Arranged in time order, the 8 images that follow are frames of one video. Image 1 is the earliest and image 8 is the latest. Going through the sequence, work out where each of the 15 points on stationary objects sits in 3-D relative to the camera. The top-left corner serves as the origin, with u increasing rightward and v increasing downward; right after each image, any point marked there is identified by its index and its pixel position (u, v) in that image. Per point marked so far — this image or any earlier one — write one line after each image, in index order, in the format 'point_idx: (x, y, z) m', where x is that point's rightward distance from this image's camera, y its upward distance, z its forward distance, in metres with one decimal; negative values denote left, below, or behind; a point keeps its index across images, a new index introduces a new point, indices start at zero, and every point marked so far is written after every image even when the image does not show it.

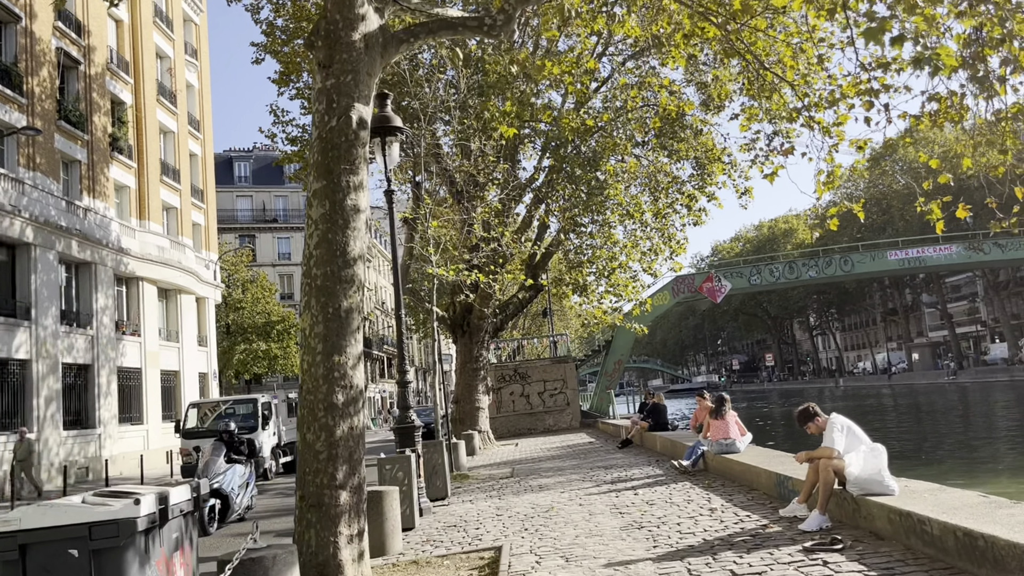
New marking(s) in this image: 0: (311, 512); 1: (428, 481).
0: (-1.4, -1.6, +6.0) m
1: (-1.2, -2.8, +12.1) m
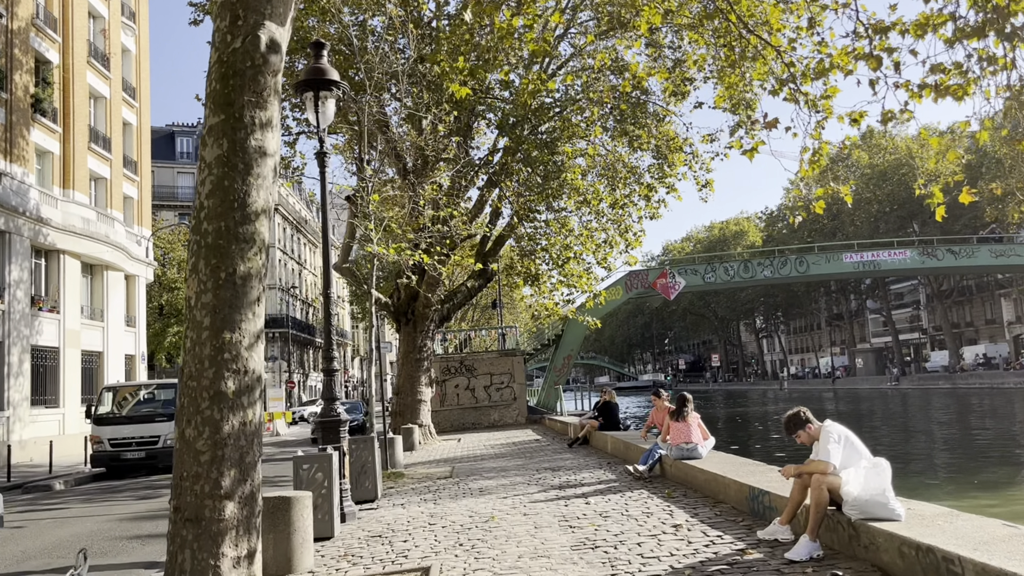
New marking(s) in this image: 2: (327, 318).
0: (-1.8, -1.3, +4.8) m
1: (-2.0, -2.5, +10.9) m
2: (-2.3, -0.3, +10.0) m
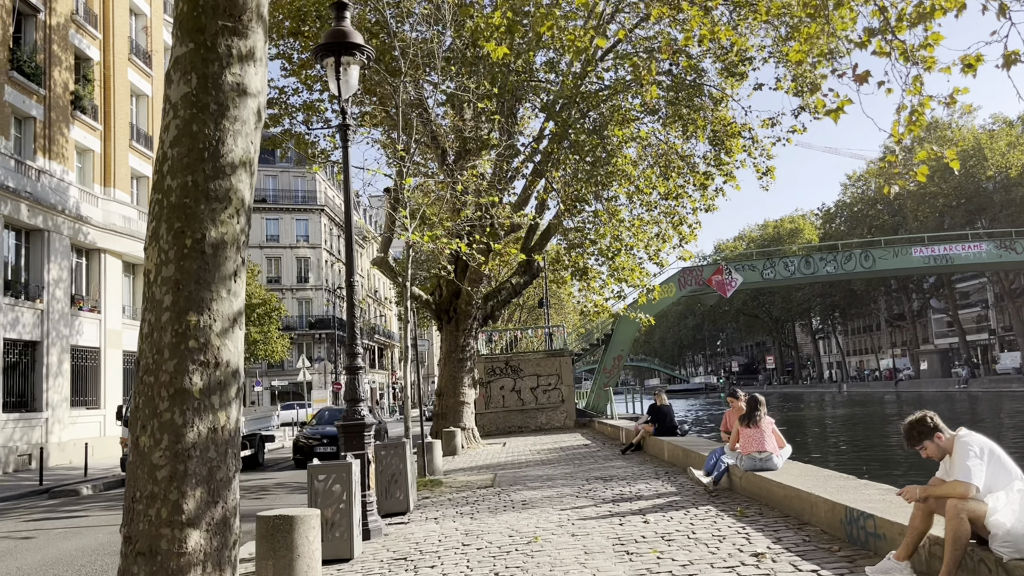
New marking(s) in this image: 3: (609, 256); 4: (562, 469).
0: (-1.6, -1.2, +3.7) m
1: (-1.5, -2.4, +9.9) m
2: (-1.8, -0.1, +9.0) m
3: (+2.2, +0.7, +19.6) m
4: (+0.8, -2.9, +13.6) m
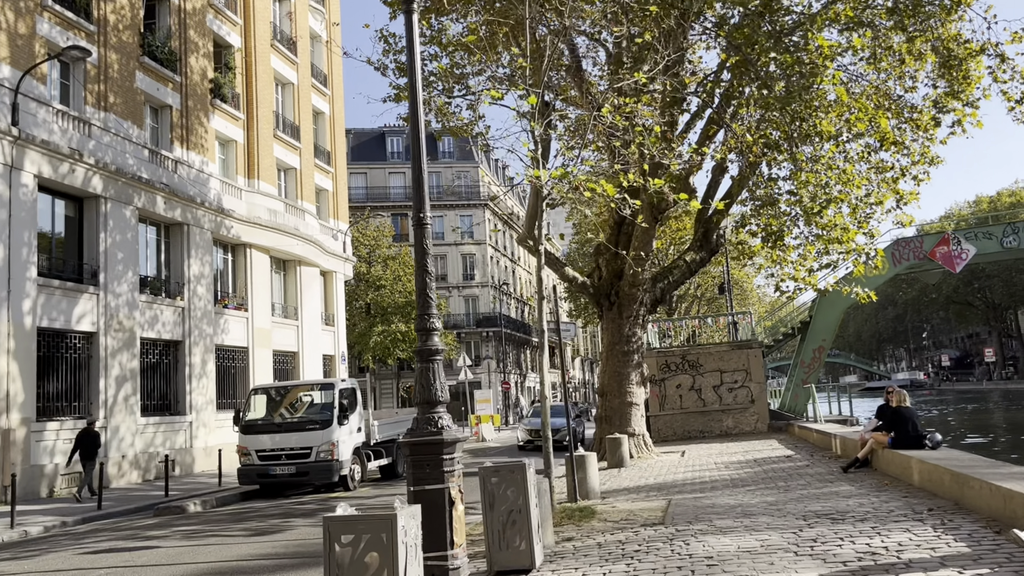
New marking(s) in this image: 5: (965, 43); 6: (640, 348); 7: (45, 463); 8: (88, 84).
0: (-1.5, -0.8, +0.7) m
1: (-0.1, -2.0, +6.7) m
2: (-0.7, +0.2, +5.9) m
3: (+5.4, +1.3, +15.5) m
4: (+2.9, -2.4, +9.9) m
5: (+8.6, +4.7, +16.2) m
6: (+2.6, -1.2, +17.4) m
7: (-9.3, -3.5, +17.1) m
8: (-9.6, +4.6, +19.4) m
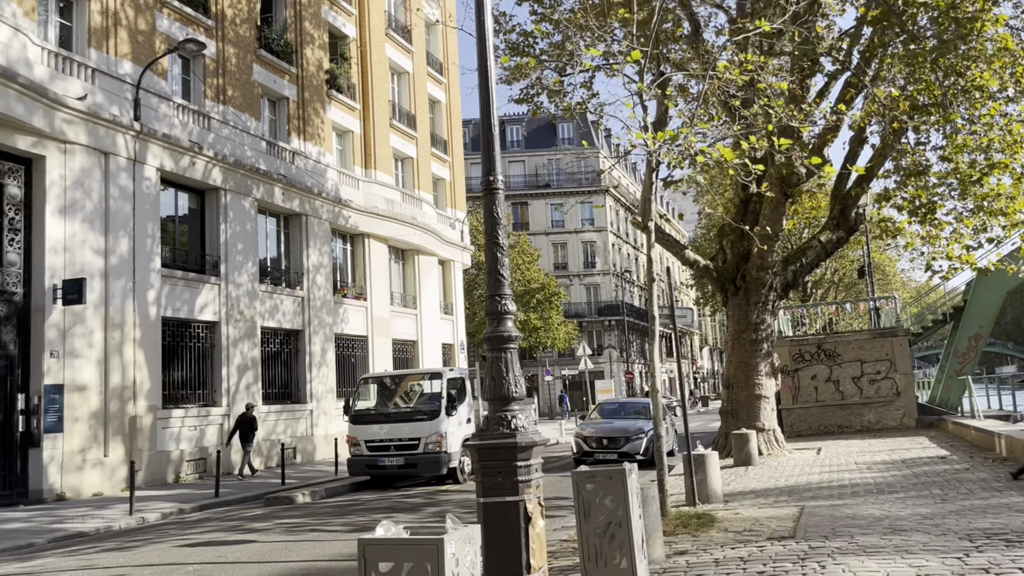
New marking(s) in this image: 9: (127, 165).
0: (-1.7, -0.8, +0.1) m
1: (+0.6, -1.8, +5.8) m
2: (-0.1, +0.4, +5.1) m
3: (+7.3, +1.6, +13.7) m
4: (+4.0, -2.2, +8.6) m
5: (+10.5, +5.0, +13.8) m
6: (+4.8, -0.9, +16.0) m
7: (-7.0, -3.3, +17.5) m
8: (-7.0, +4.8, +19.8) m
9: (-7.7, +2.4, +17.1) m
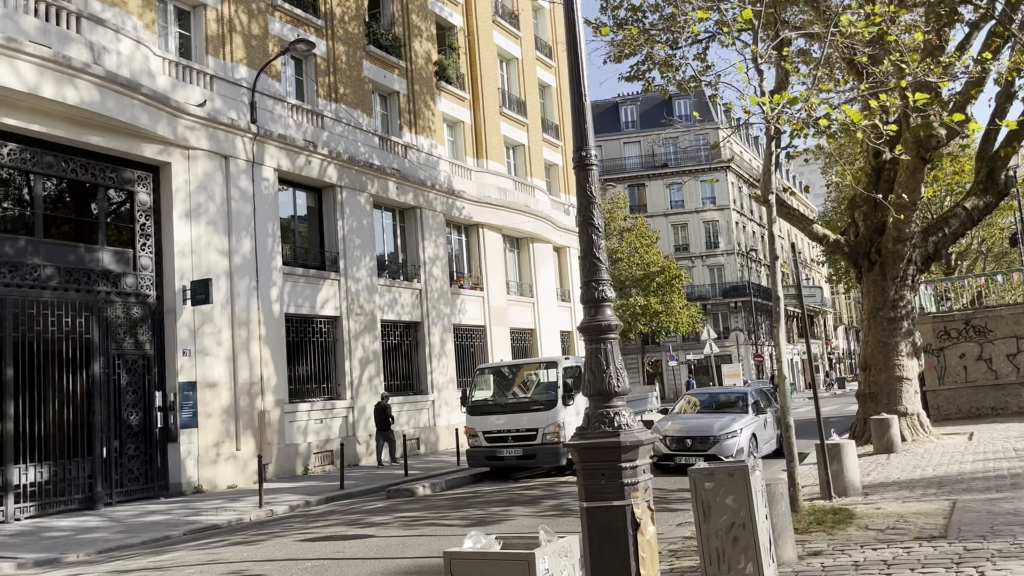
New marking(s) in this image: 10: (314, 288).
0: (-1.8, -0.8, 0.0) m
1: (+1.3, -1.7, +5.3) m
2: (+0.4, +0.5, +4.7) m
3: (+8.9, +2.1, +12.1) m
4: (+5.1, -1.9, +7.6) m
5: (+12.0, +5.7, +11.8) m
6: (+6.9, -0.4, +14.8) m
7: (-4.5, -3.2, +18.0) m
8: (-4.5, +4.9, +20.1) m
9: (-5.5, +2.5, +17.6) m
10: (-4.4, 0.0, +19.1) m
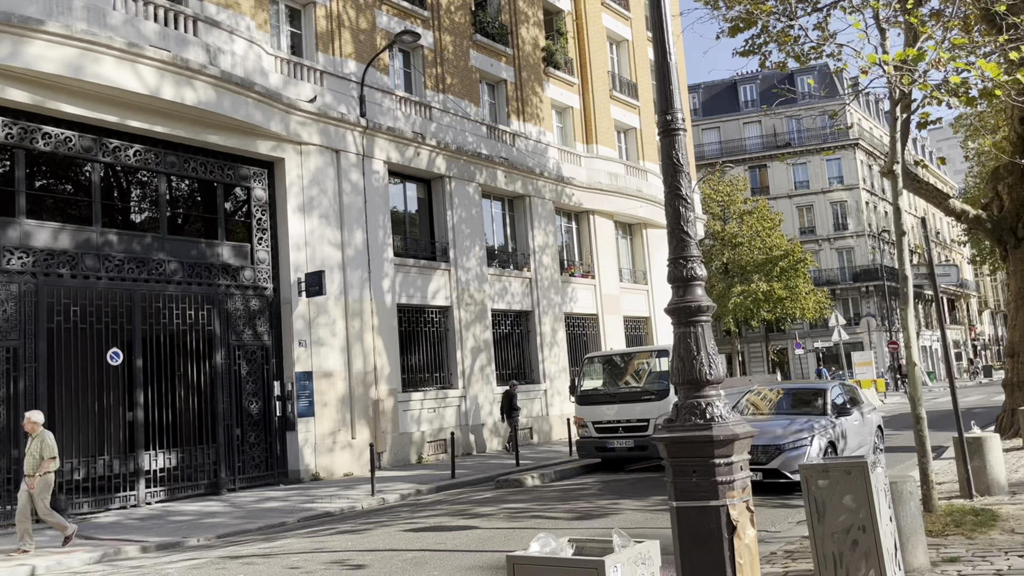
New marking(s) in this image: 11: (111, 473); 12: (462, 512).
0: (-2.0, -0.8, 0.0) m
1: (+1.8, -1.6, +4.8) m
2: (+0.8, +0.6, +4.3) m
3: (+10.2, +2.5, +10.4) m
4: (+5.9, -1.6, +6.5) m
5: (+13.2, +6.1, +9.7) m
6: (+8.6, -0.1, +13.4) m
7: (-2.1, -3.0, +18.2) m
8: (-2.0, +5.2, +20.2) m
9: (-3.2, +2.6, +17.9) m
10: (-2.0, +0.2, +19.2) m
11: (-6.1, -2.8, +13.1) m
12: (-0.6, -2.8, +10.9) m
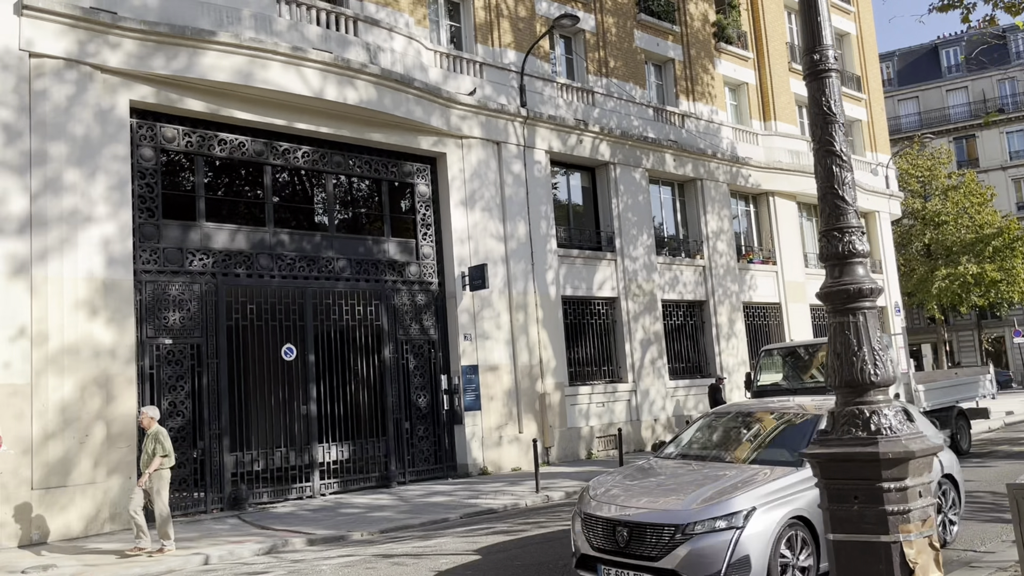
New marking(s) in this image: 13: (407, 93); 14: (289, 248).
0: (-2.3, -0.9, -0.1) m
1: (+2.5, -1.4, +3.8) m
2: (+1.3, +0.7, +3.5) m
3: (+11.7, +2.8, +7.5) m
4: (+6.8, -1.4, +4.6) m
5: (+14.4, +6.5, +6.1) m
6: (+10.9, +0.3, +10.8) m
7: (+1.4, -2.9, +17.7) m
8: (+1.8, +5.4, +19.6) m
9: (+0.1, +2.8, +17.6) m
10: (+1.7, +0.4, +18.6) m
11: (-3.6, -2.8, +13.6) m
12: (+1.4, -2.7, +10.3) m
13: (-1.9, +3.5, +15.3) m
14: (-3.7, +0.7, +14.3) m
